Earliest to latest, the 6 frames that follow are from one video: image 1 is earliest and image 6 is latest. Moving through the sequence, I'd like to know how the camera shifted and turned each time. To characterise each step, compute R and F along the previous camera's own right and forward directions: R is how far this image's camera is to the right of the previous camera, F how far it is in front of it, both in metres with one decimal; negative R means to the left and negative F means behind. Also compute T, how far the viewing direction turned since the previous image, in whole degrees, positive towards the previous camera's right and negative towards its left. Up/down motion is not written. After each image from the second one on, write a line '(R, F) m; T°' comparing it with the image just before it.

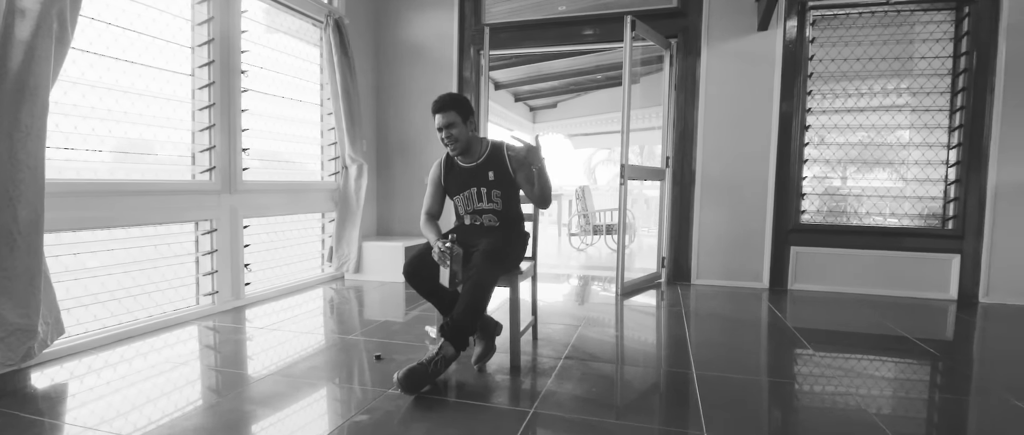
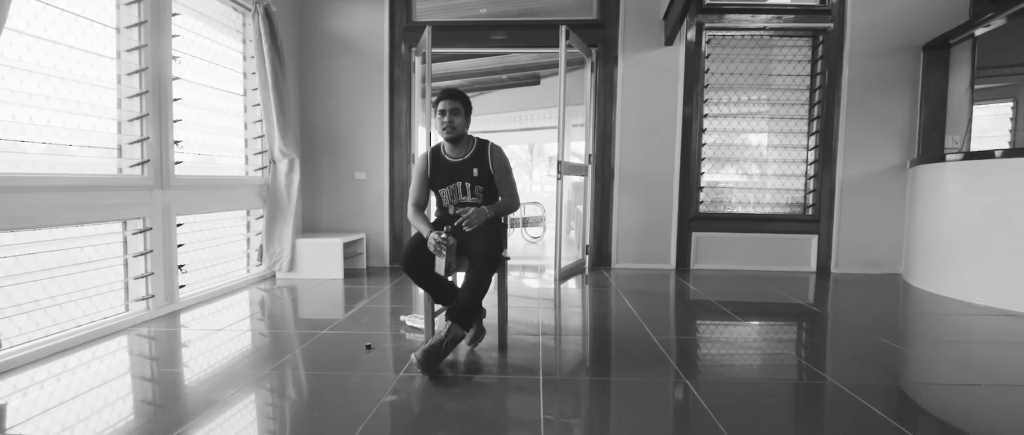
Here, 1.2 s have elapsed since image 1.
(-0.5, -0.1) m; +14°
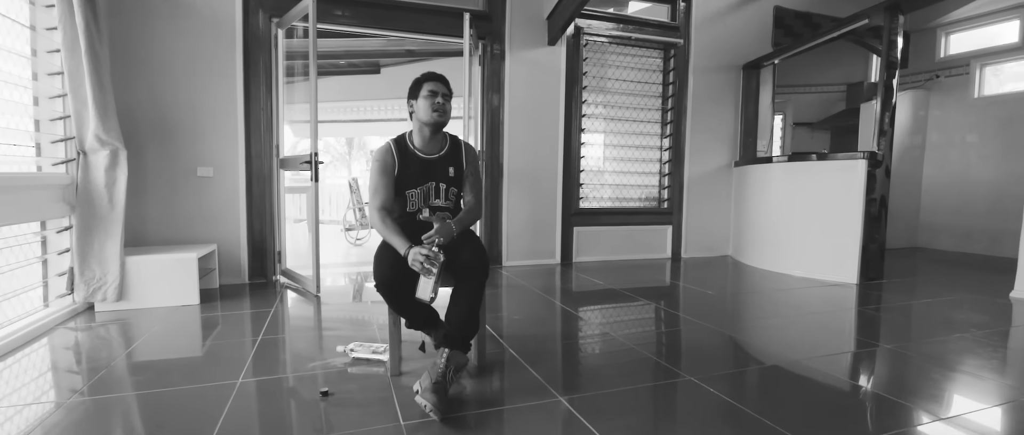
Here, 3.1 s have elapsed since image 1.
(-0.7, +0.3) m; +22°
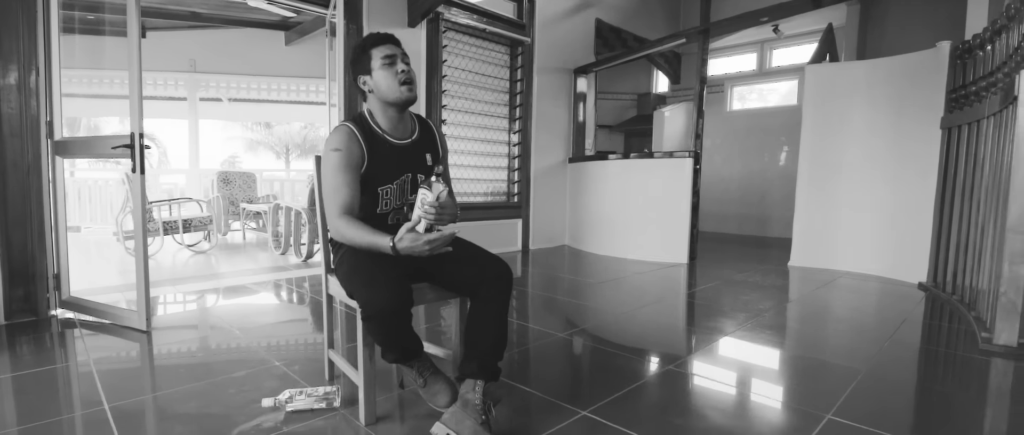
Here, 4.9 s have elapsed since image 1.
(-0.7, +0.4) m; +25°
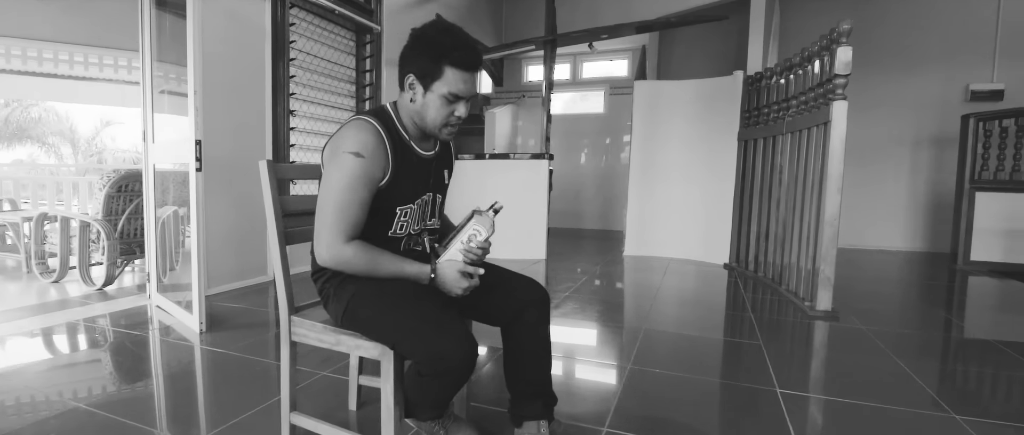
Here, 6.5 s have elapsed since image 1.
(-0.6, +0.3) m; +24°
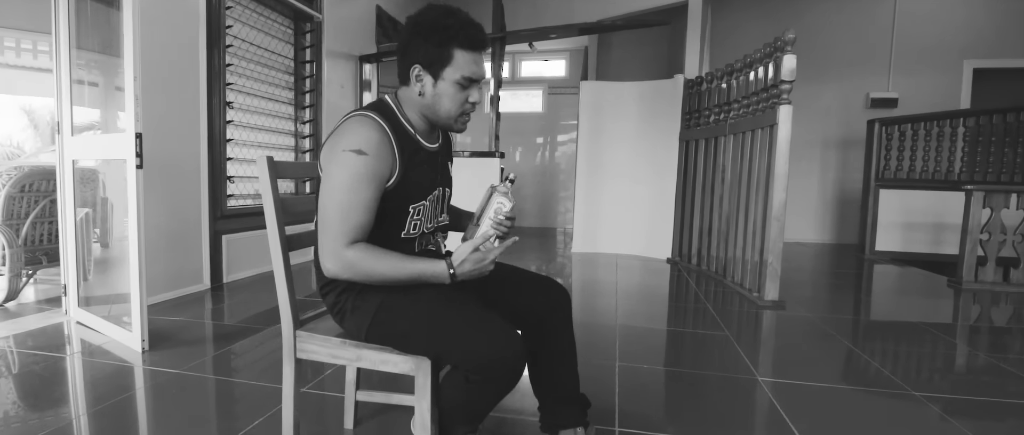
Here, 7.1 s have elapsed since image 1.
(-0.2, +0.1) m; +9°
